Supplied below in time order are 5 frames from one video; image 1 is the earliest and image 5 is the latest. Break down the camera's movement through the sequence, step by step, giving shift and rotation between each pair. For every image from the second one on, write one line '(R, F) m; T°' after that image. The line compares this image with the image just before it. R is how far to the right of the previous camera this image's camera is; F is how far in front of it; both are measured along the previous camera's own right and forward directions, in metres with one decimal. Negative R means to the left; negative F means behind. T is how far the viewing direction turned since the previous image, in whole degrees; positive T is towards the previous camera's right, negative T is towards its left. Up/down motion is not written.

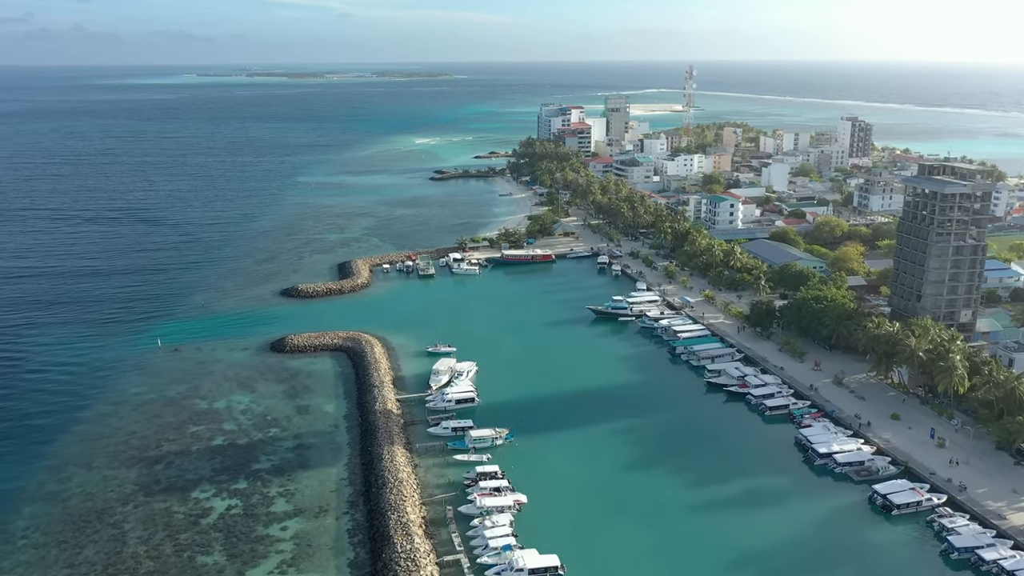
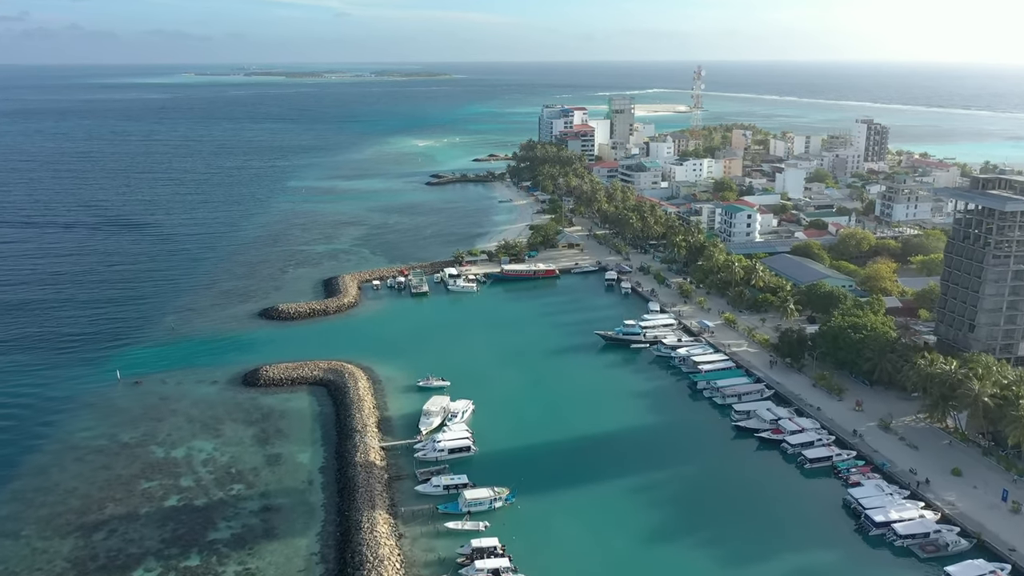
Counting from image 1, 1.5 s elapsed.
(-0.1, +5.3) m; 0°
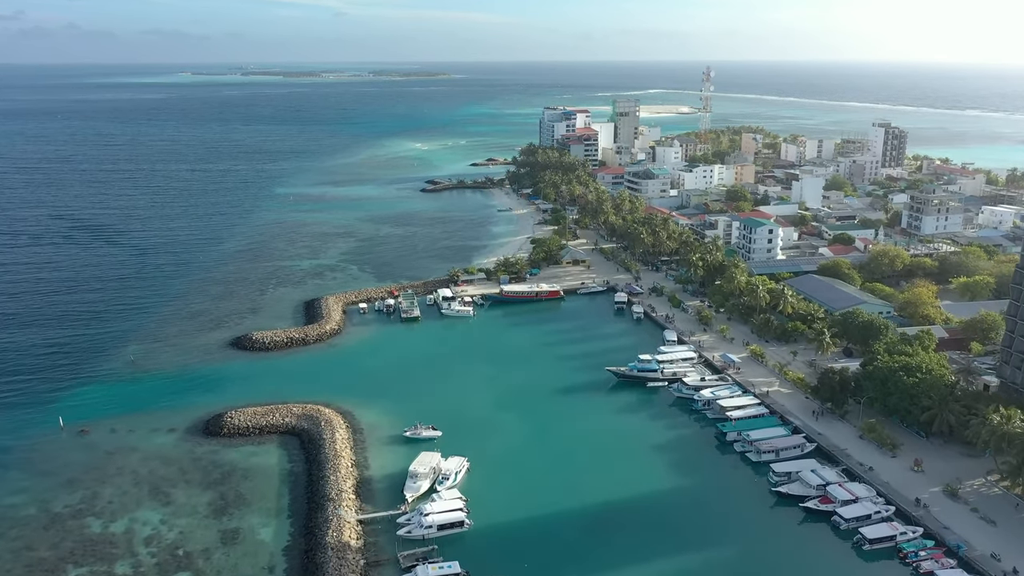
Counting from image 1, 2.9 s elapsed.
(-0.1, +5.7) m; 0°
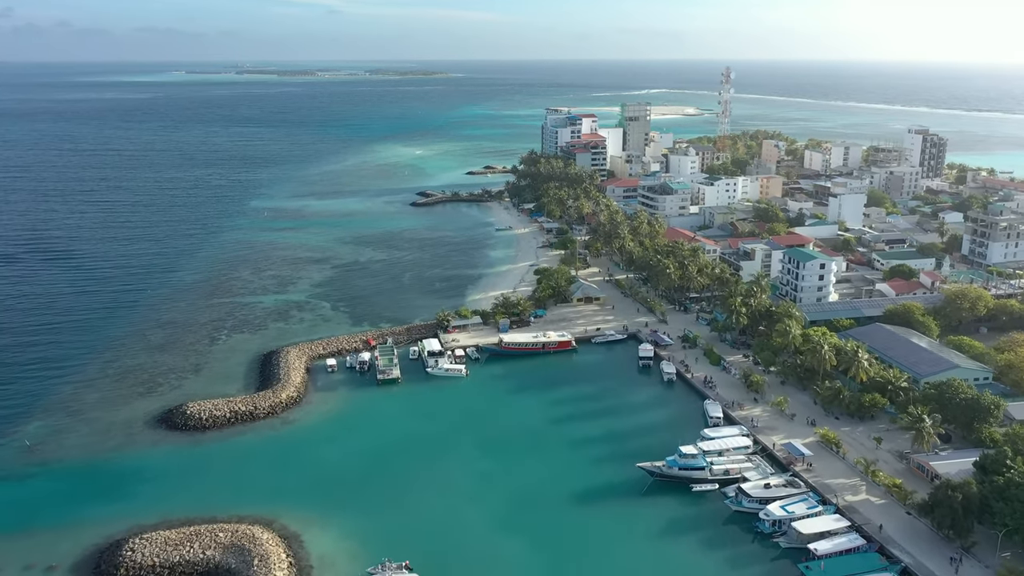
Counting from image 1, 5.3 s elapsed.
(-0.2, +10.5) m; 0°
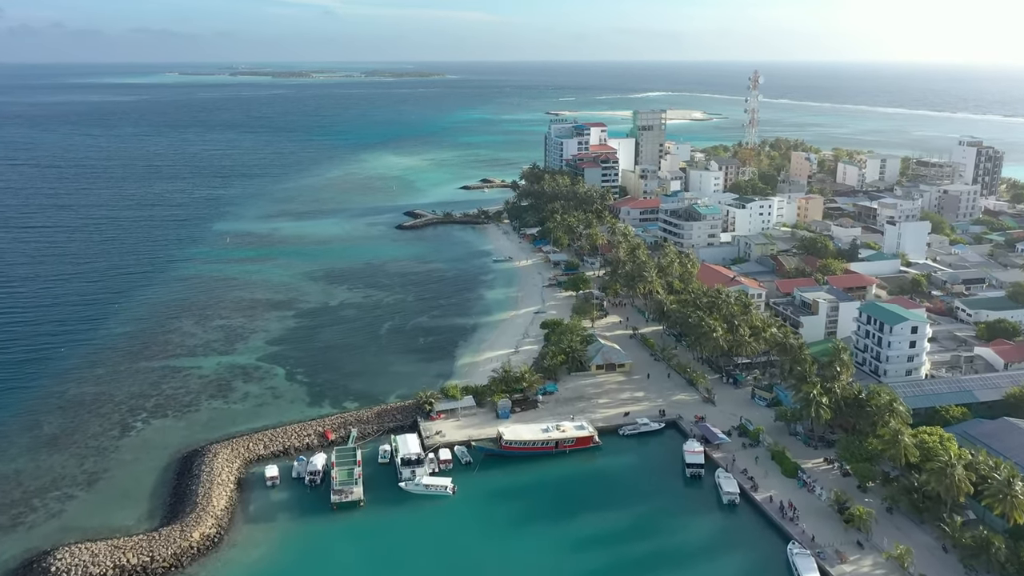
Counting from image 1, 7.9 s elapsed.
(-0.3, +12.0) m; 0°
